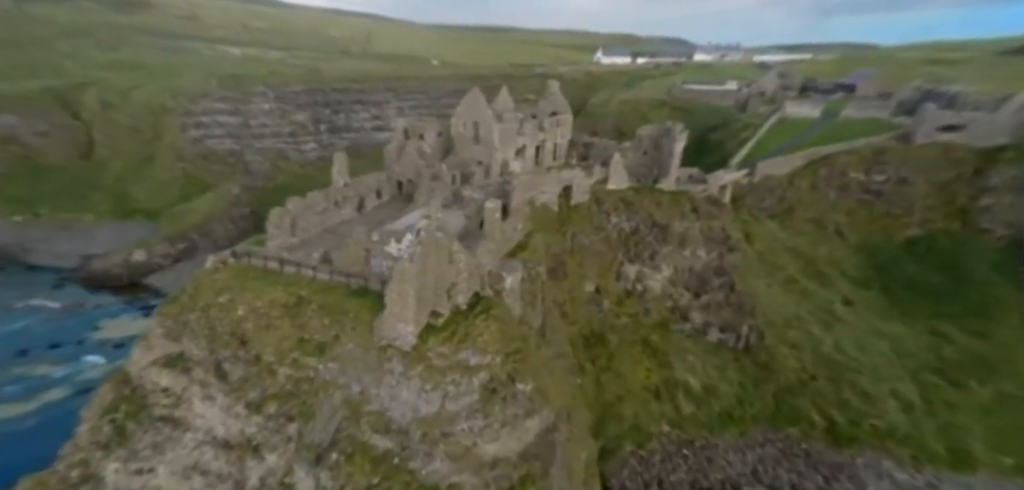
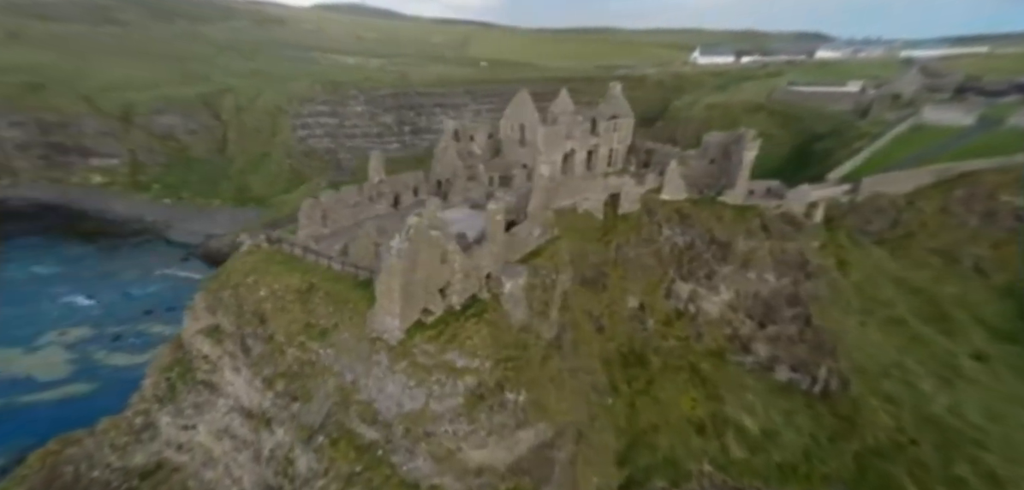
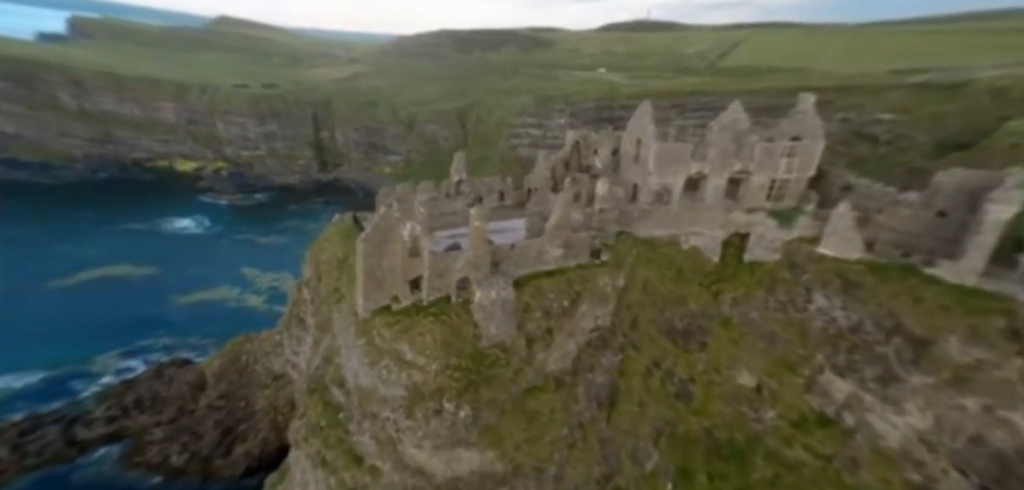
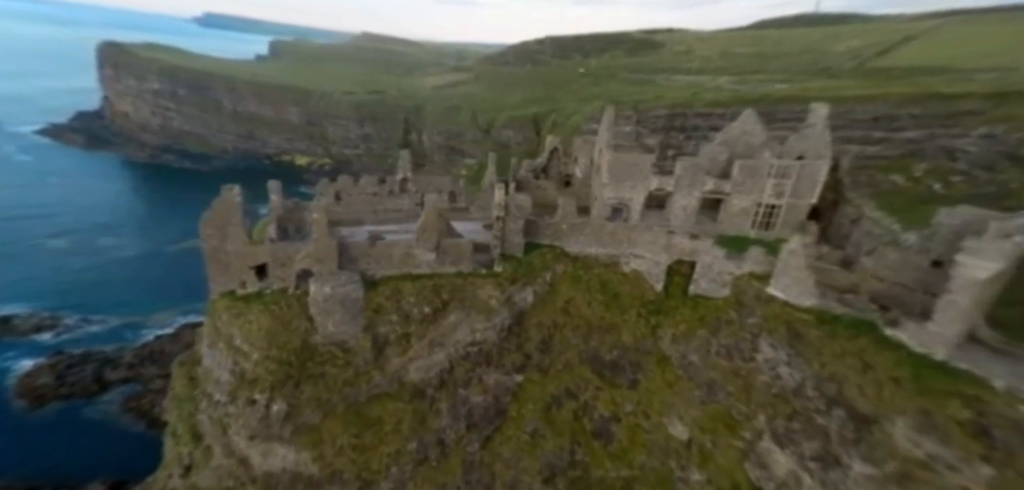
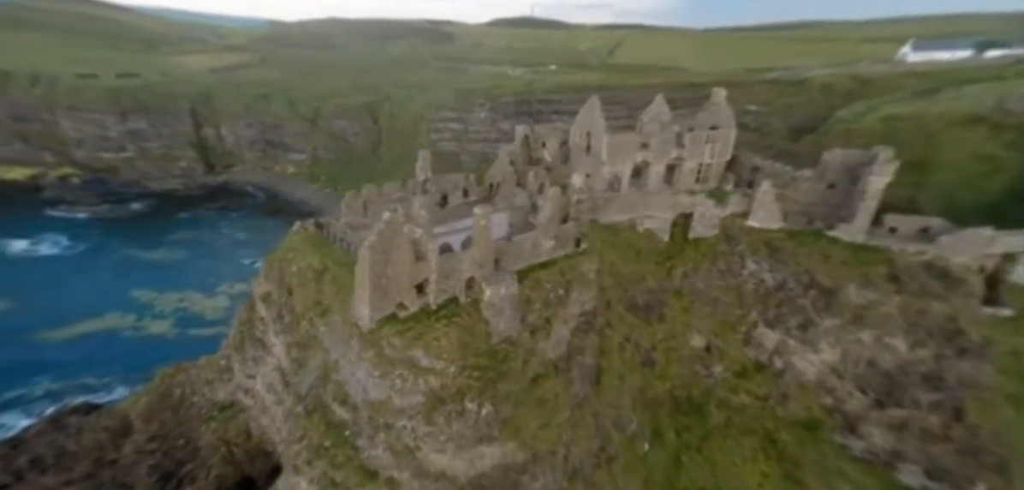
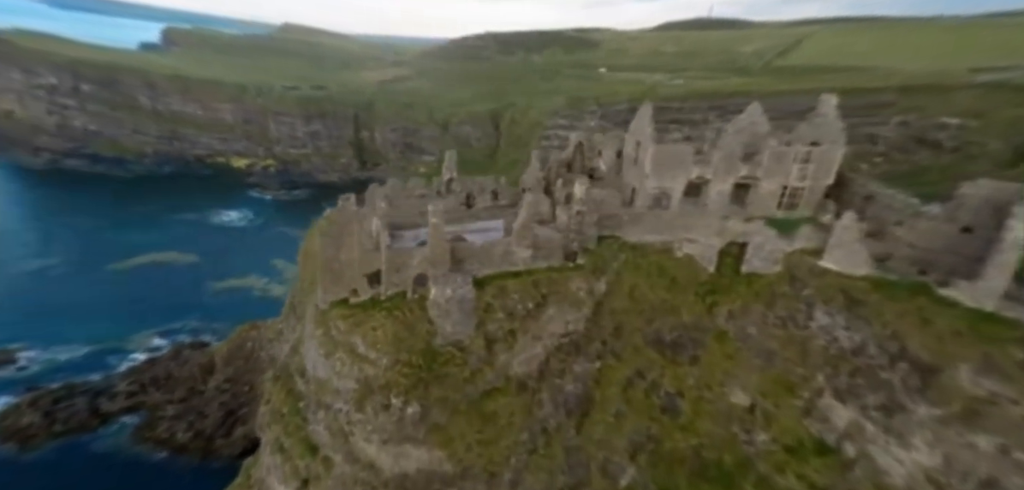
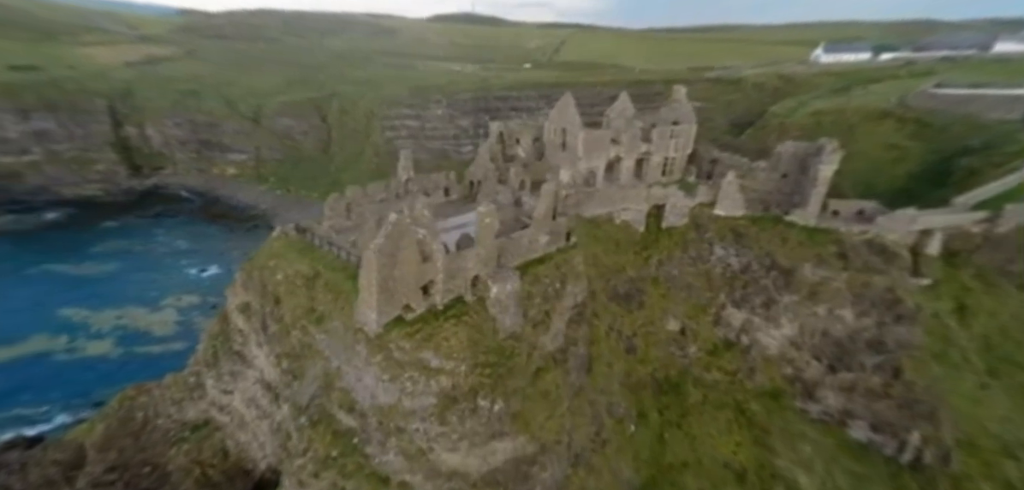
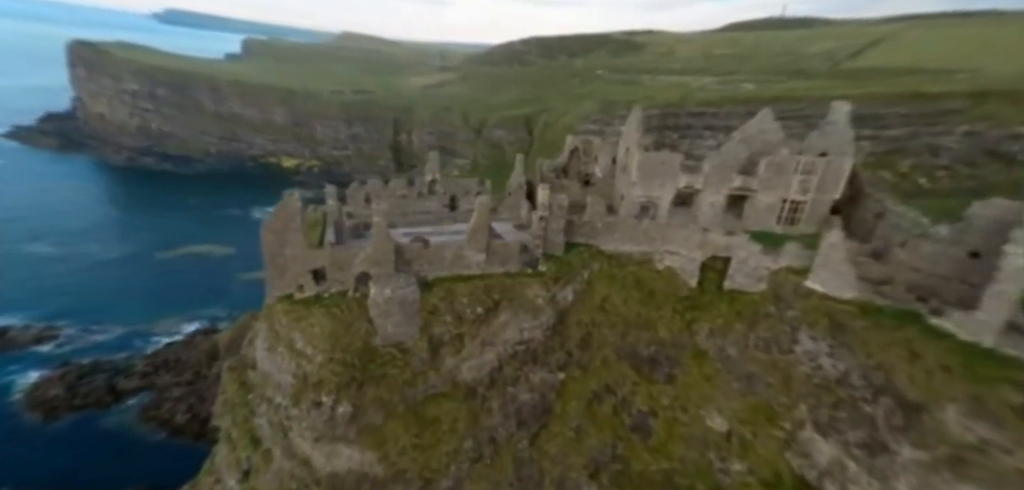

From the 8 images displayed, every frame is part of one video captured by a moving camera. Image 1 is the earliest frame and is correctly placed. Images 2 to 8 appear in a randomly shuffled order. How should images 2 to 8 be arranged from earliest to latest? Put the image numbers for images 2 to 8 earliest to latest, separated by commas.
2, 7, 5, 3, 6, 8, 4
